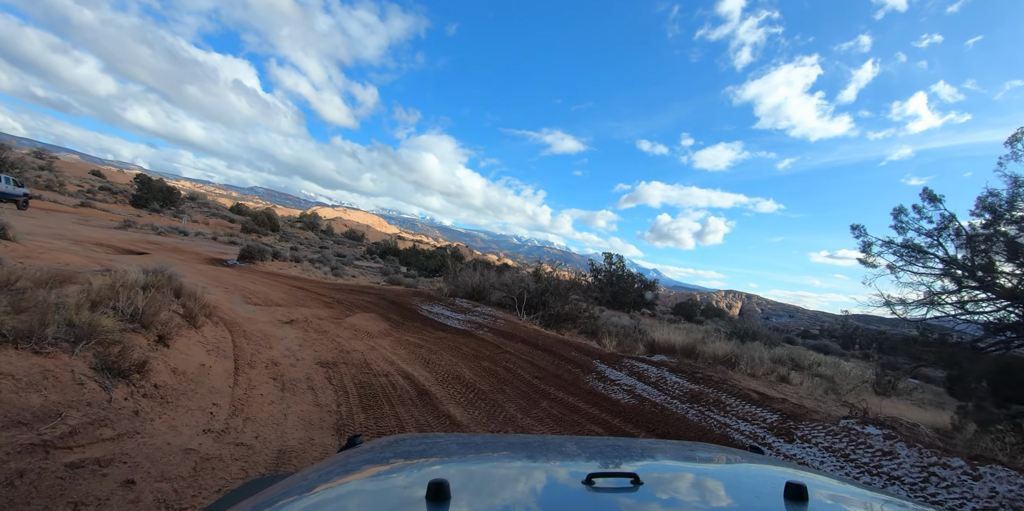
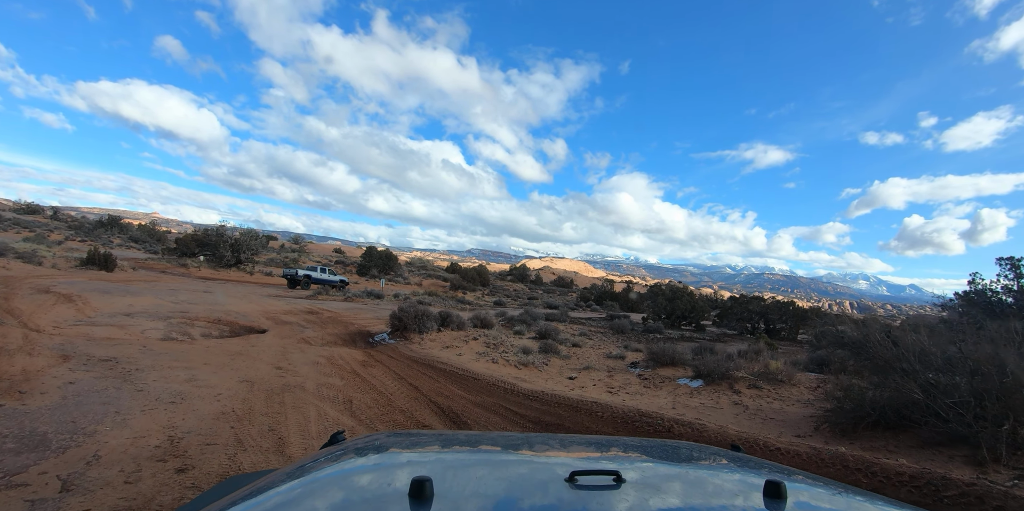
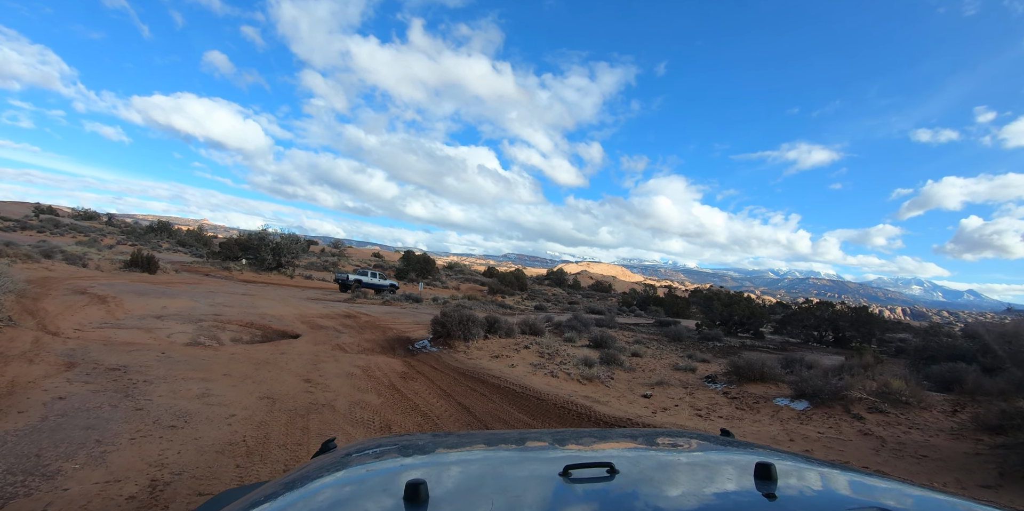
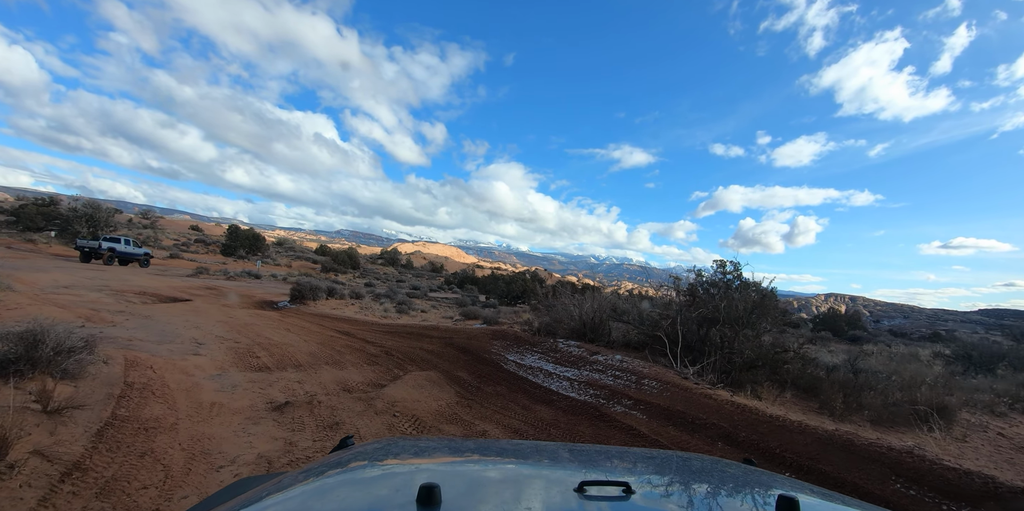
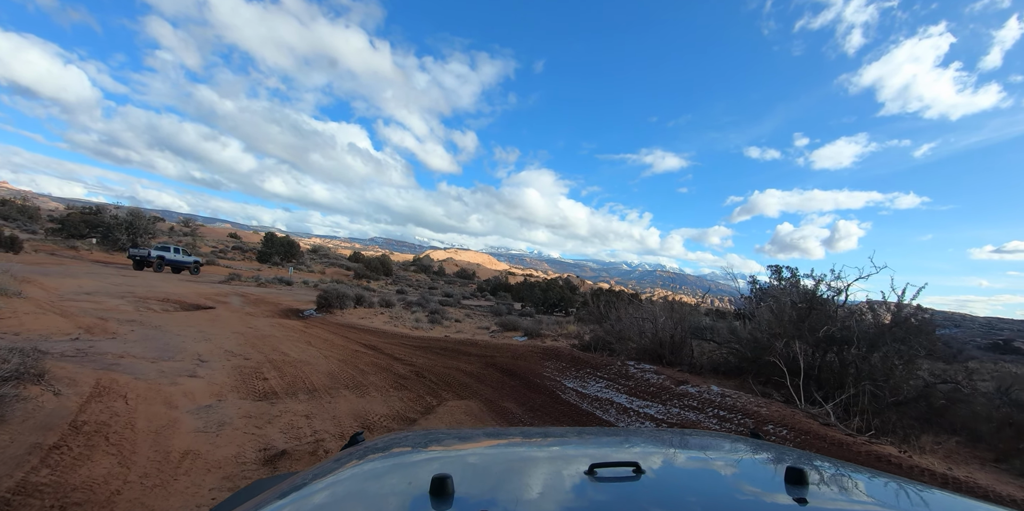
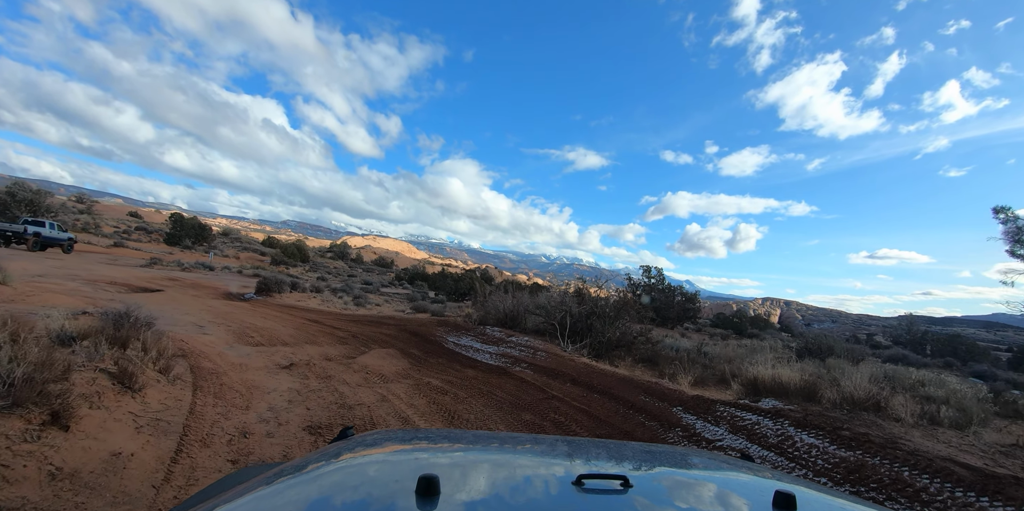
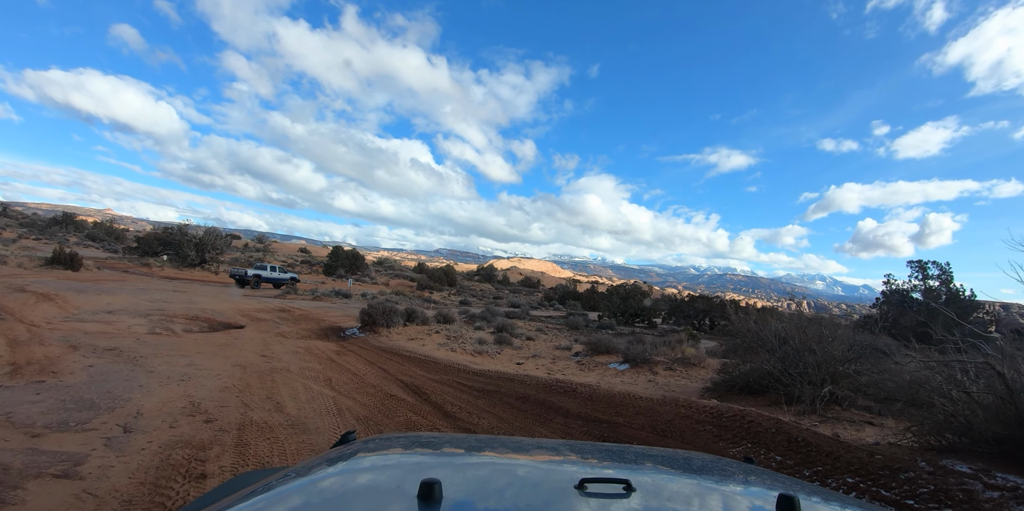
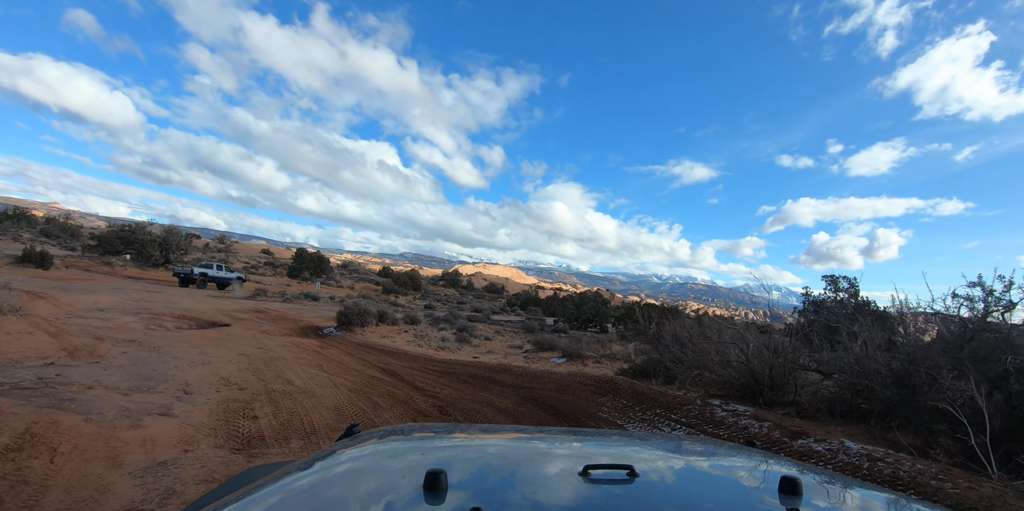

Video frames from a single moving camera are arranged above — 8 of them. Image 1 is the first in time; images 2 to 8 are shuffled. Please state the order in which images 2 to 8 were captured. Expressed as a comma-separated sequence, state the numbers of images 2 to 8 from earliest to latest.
6, 4, 5, 8, 7, 2, 3
